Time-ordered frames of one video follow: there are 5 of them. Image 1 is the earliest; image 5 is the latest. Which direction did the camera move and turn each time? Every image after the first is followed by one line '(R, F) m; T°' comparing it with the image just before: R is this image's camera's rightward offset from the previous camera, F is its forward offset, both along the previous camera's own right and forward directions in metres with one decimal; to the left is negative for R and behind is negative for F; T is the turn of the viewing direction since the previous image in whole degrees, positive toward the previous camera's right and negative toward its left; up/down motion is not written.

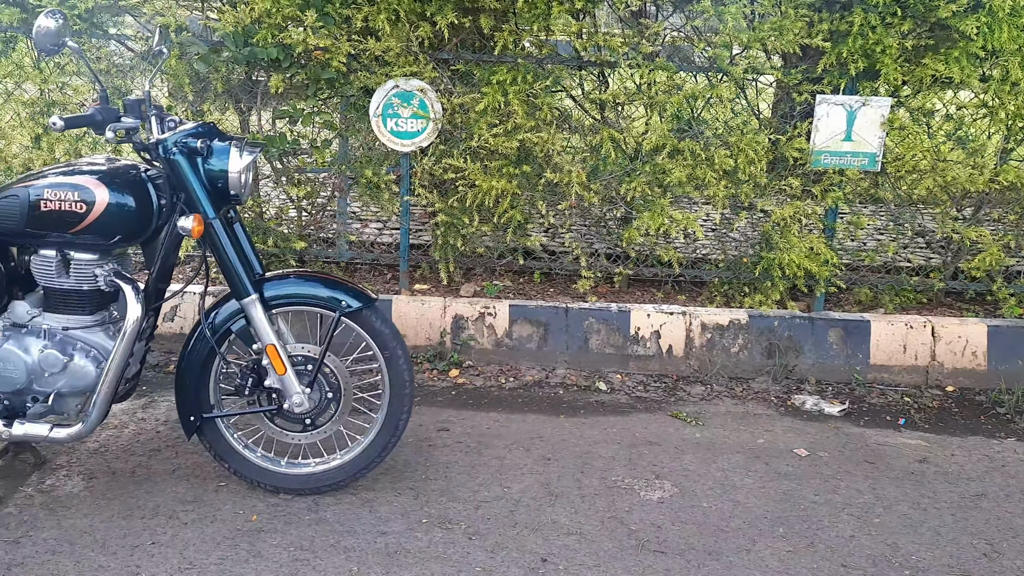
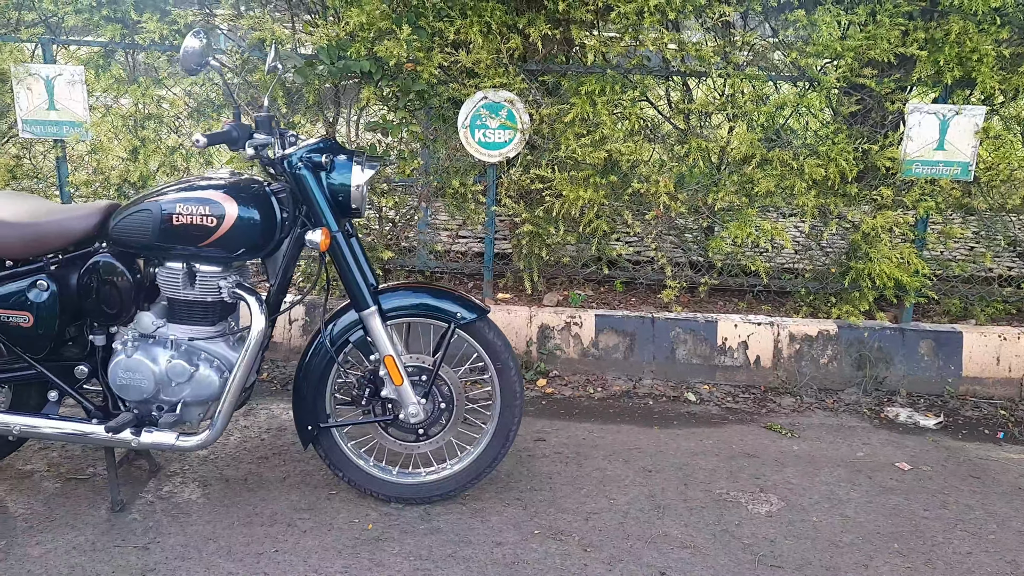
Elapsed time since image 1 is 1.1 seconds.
(-0.3, 0.0) m; -2°
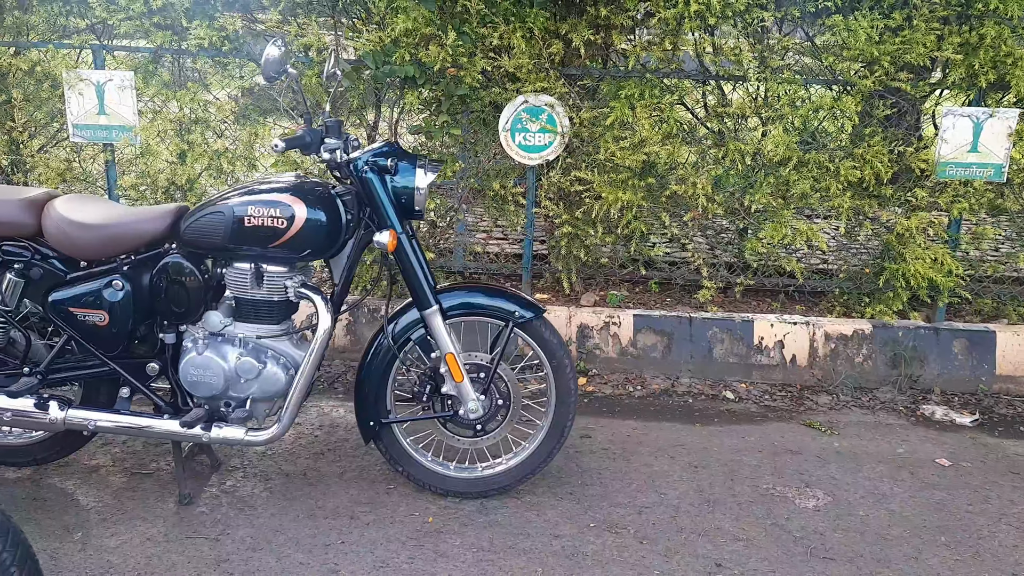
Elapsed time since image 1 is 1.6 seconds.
(-0.2, -0.1) m; 0°
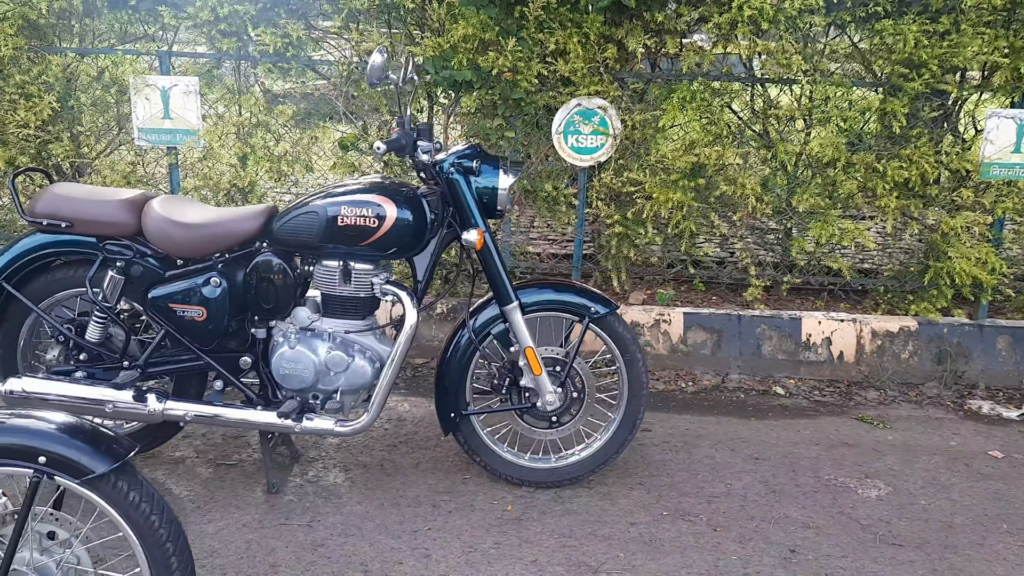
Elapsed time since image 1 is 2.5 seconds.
(-0.3, -0.1) m; 0°
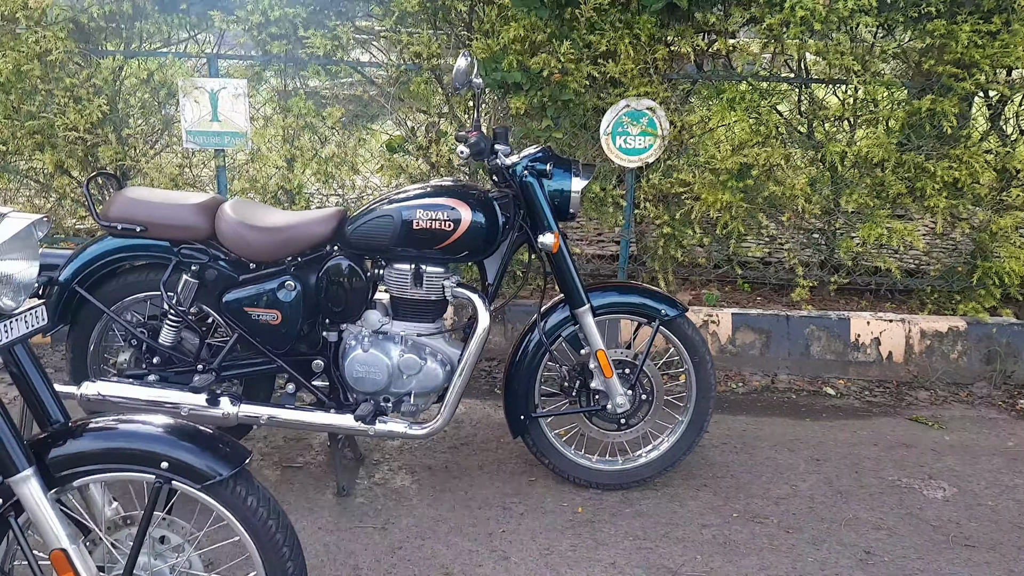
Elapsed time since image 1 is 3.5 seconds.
(-0.2, 0.0) m; 0°
